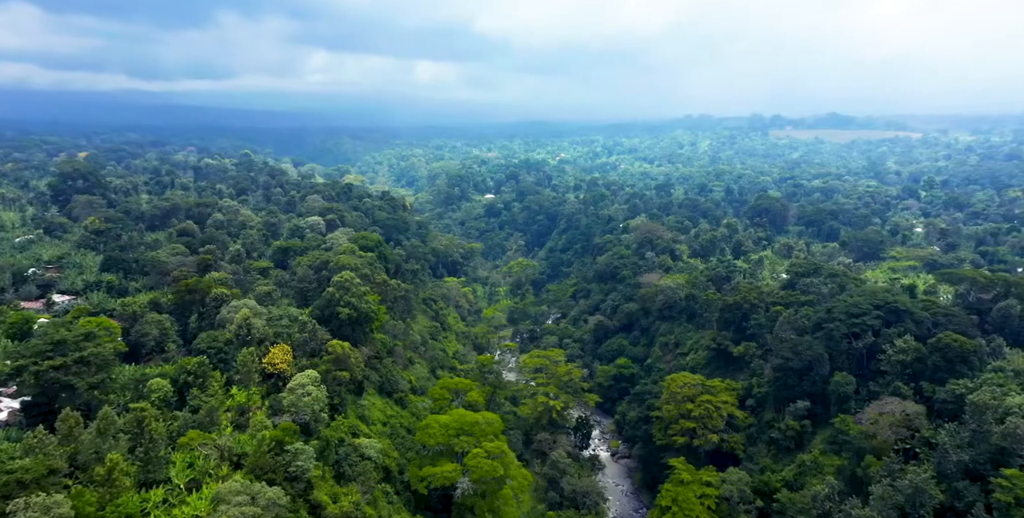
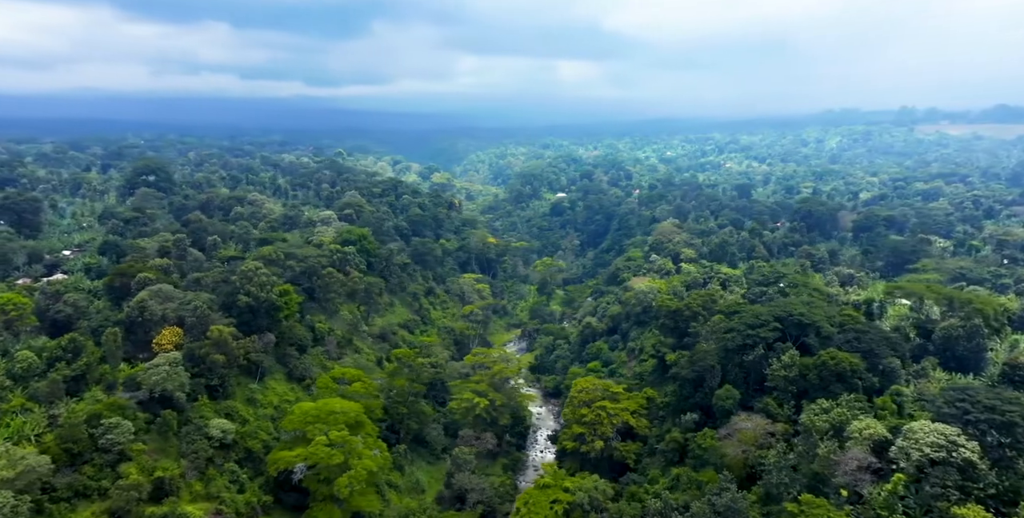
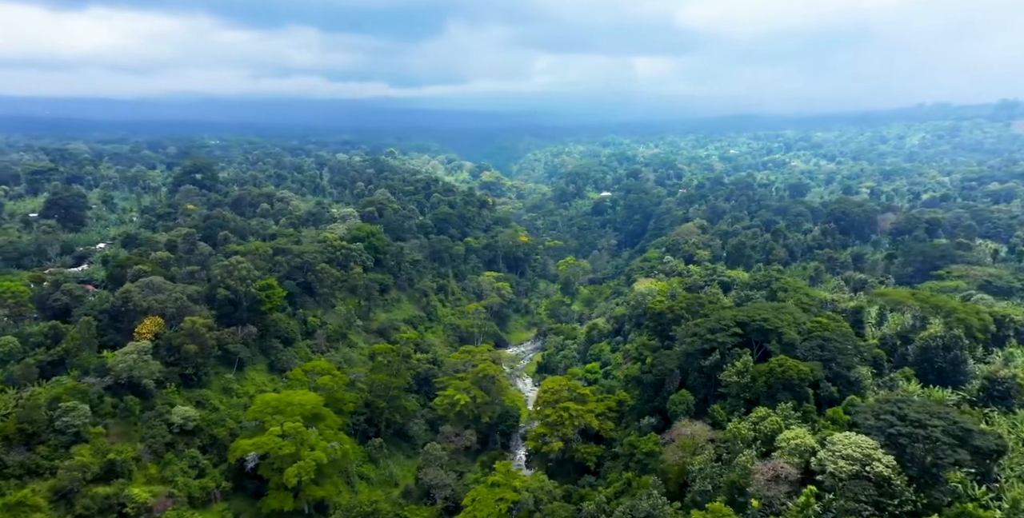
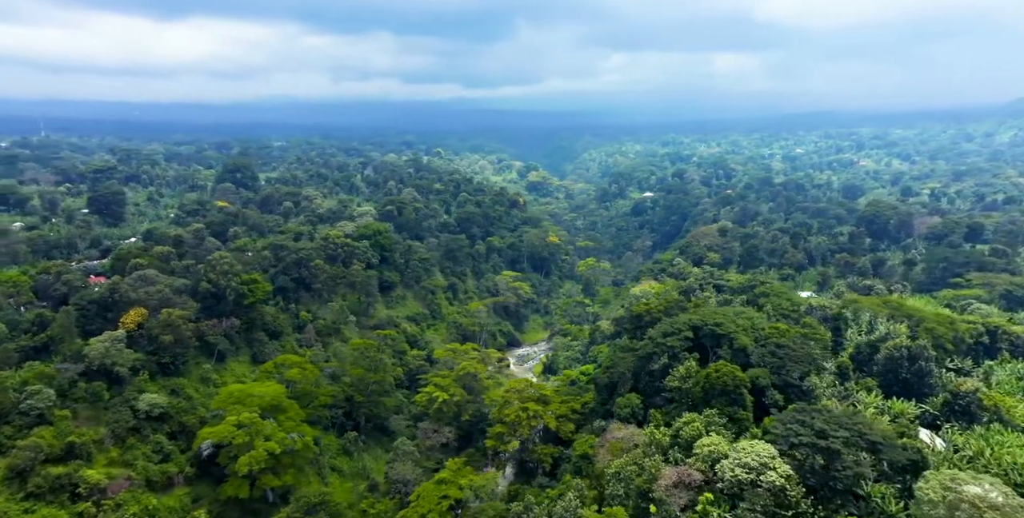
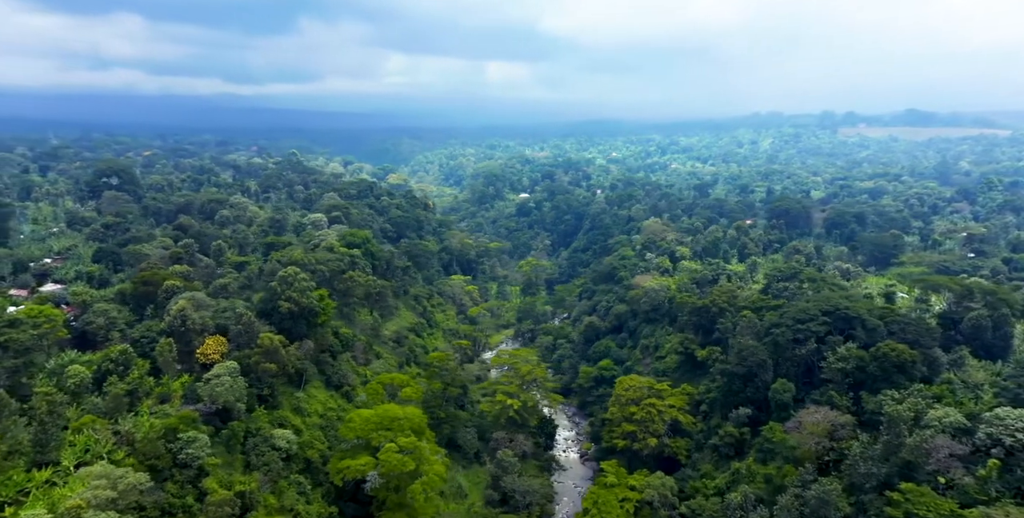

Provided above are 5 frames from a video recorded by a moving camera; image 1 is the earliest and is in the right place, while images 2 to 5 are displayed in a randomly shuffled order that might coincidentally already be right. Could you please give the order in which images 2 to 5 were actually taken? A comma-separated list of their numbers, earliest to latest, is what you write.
5, 2, 3, 4
